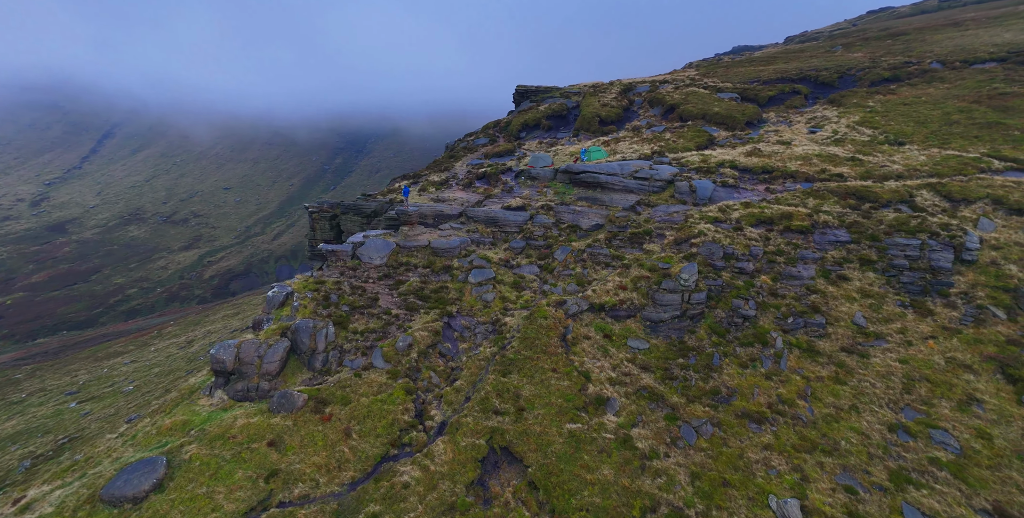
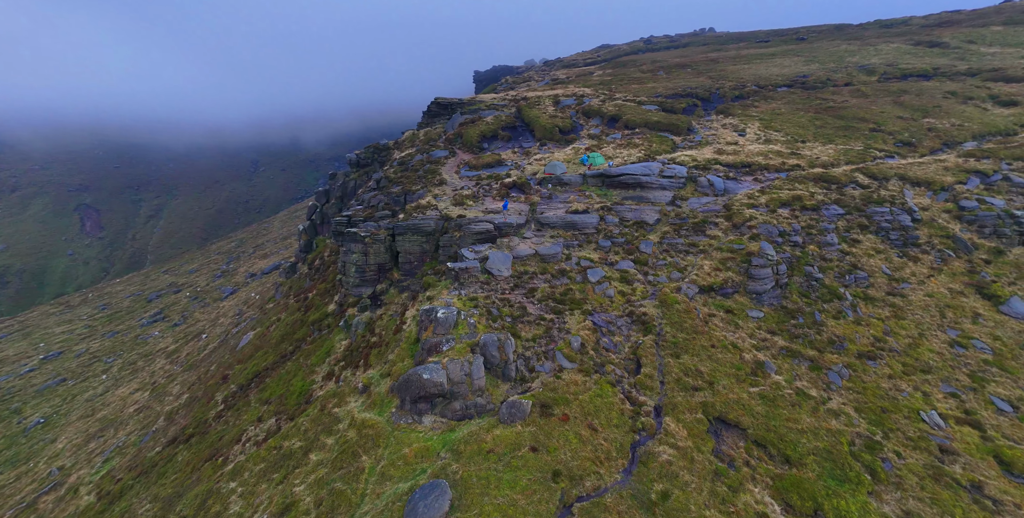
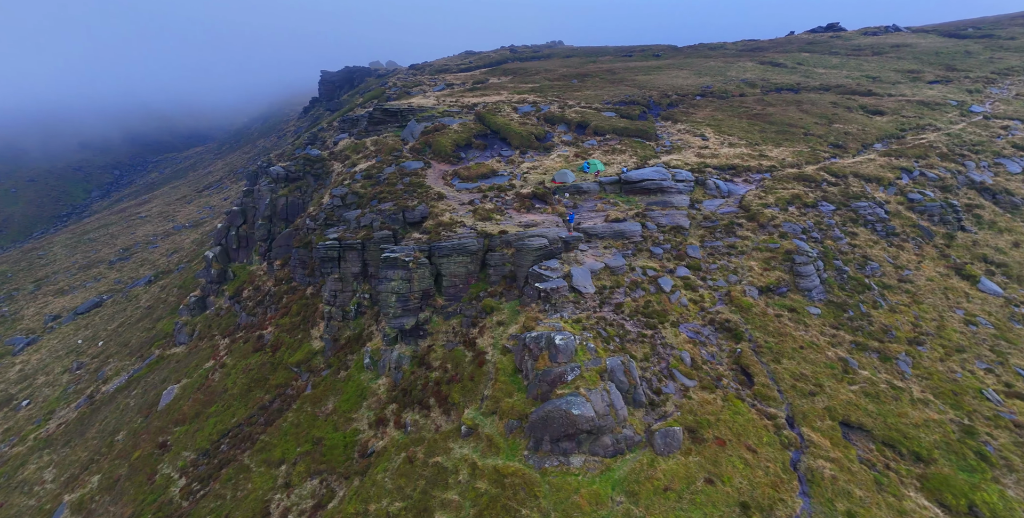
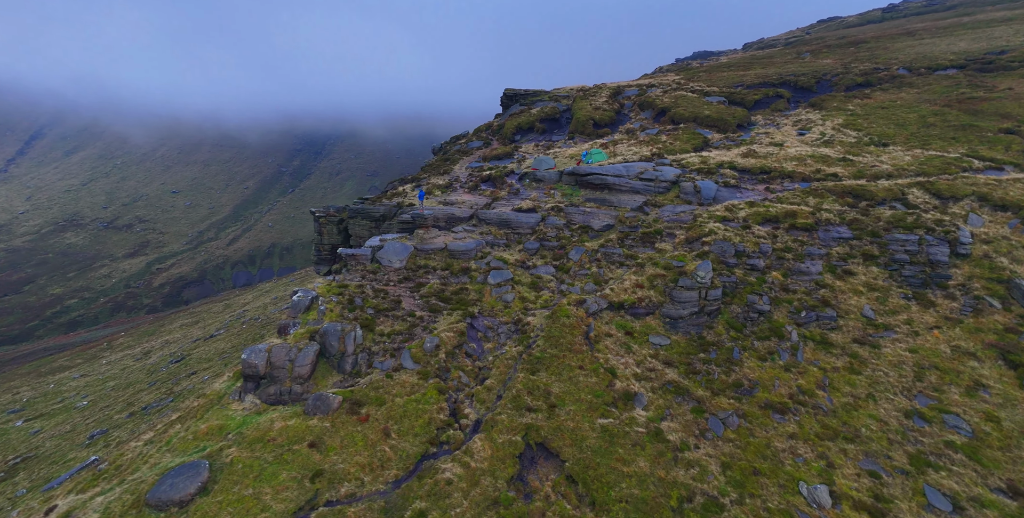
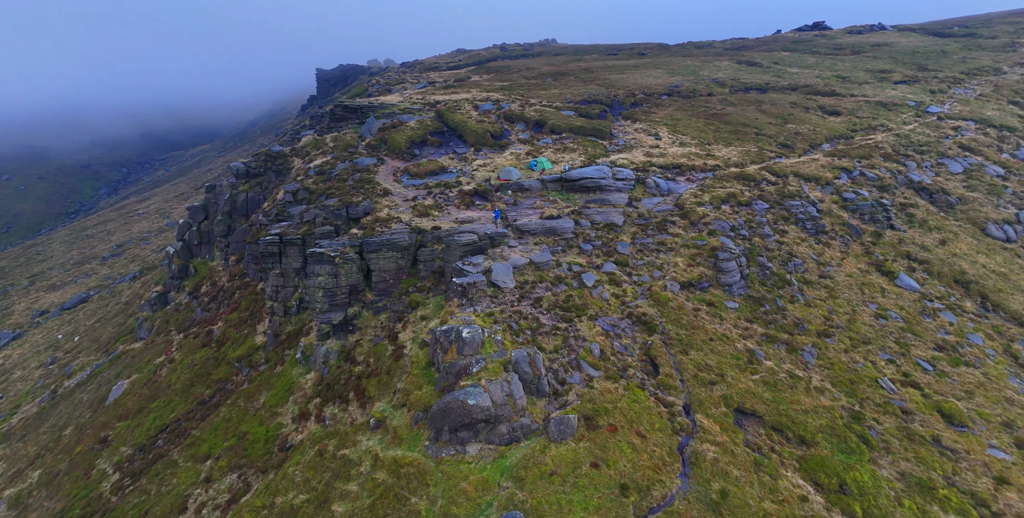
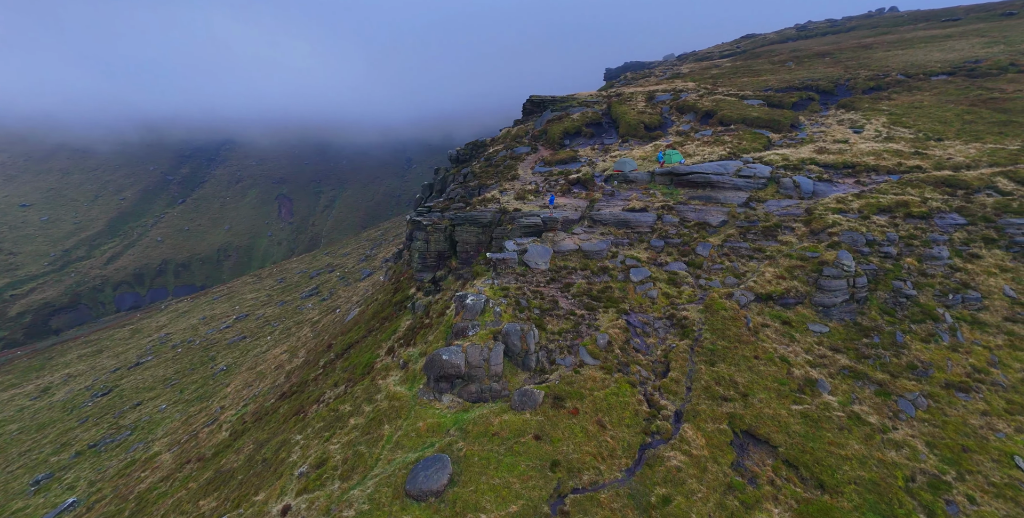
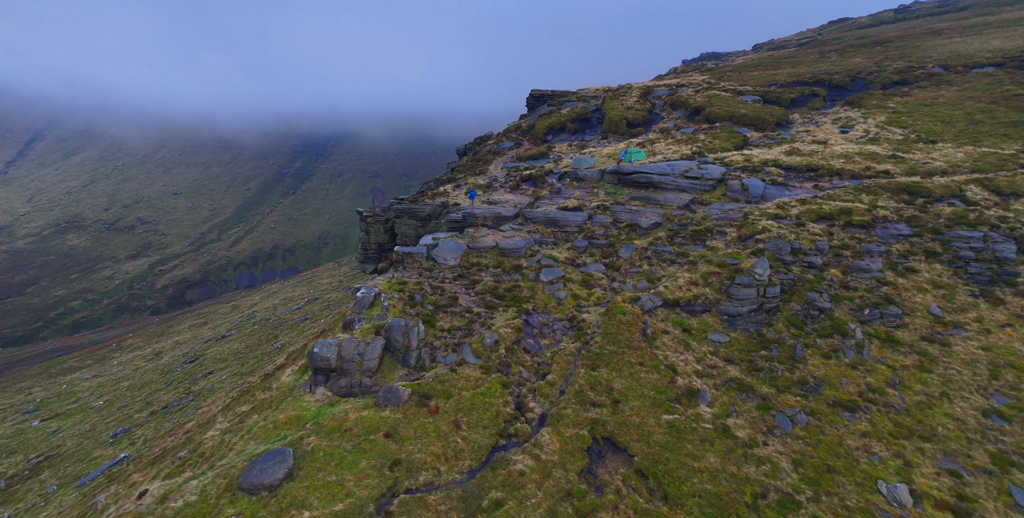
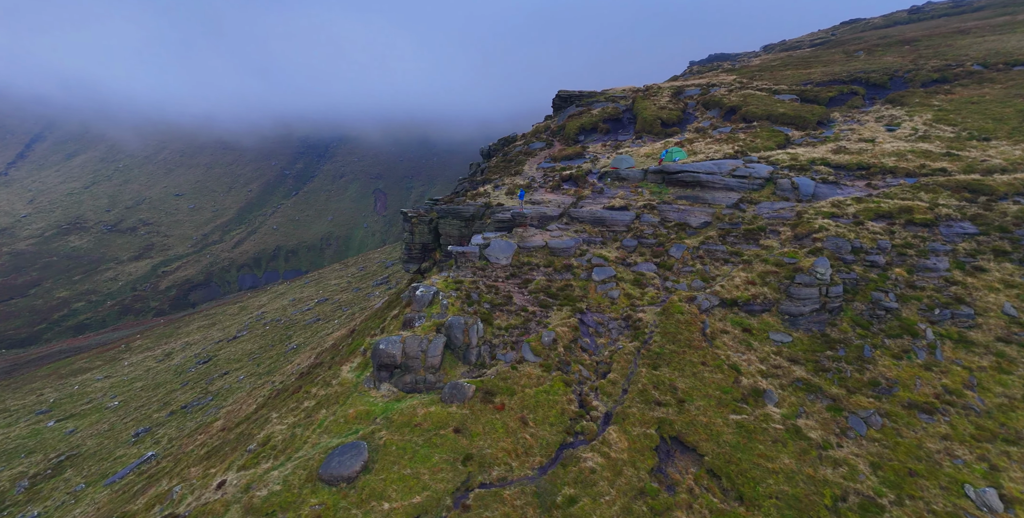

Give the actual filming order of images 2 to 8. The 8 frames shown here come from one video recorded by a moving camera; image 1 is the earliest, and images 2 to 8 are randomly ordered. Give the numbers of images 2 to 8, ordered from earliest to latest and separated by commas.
4, 7, 8, 6, 2, 5, 3
